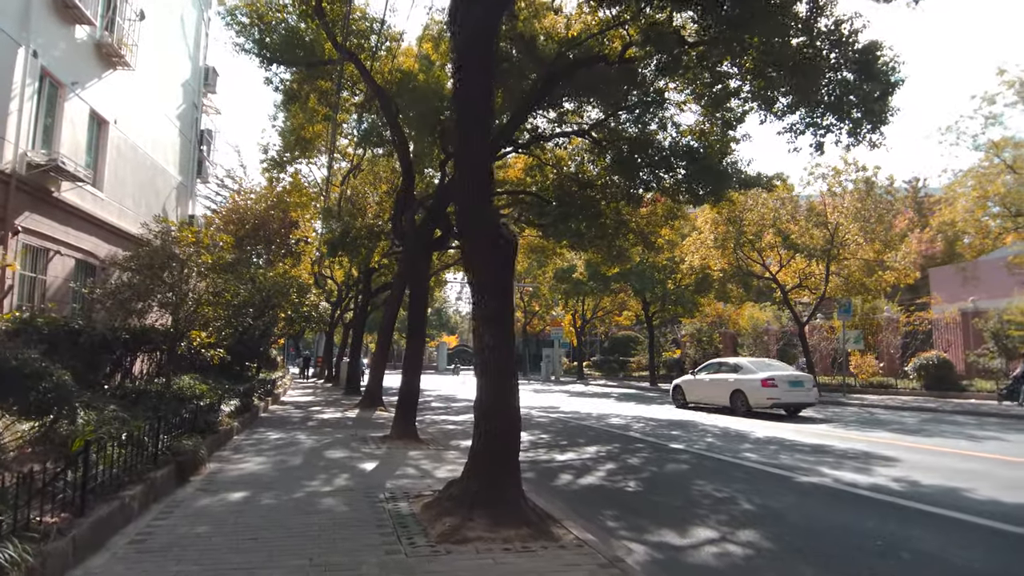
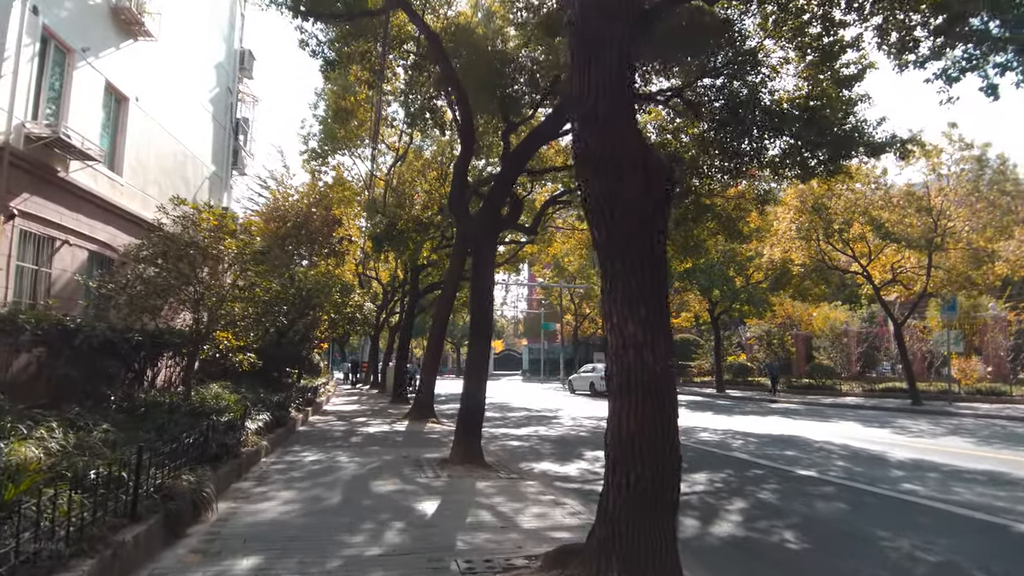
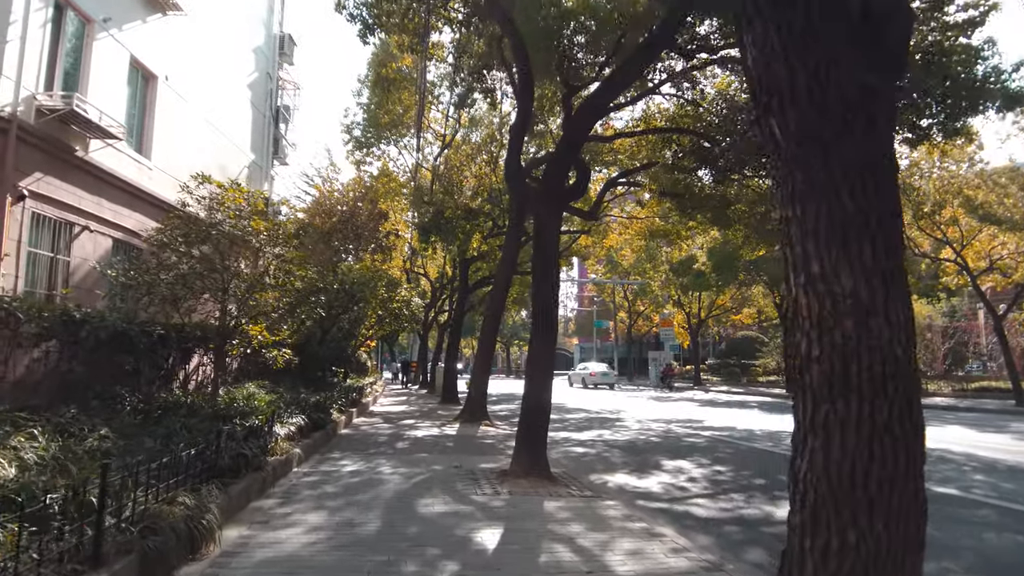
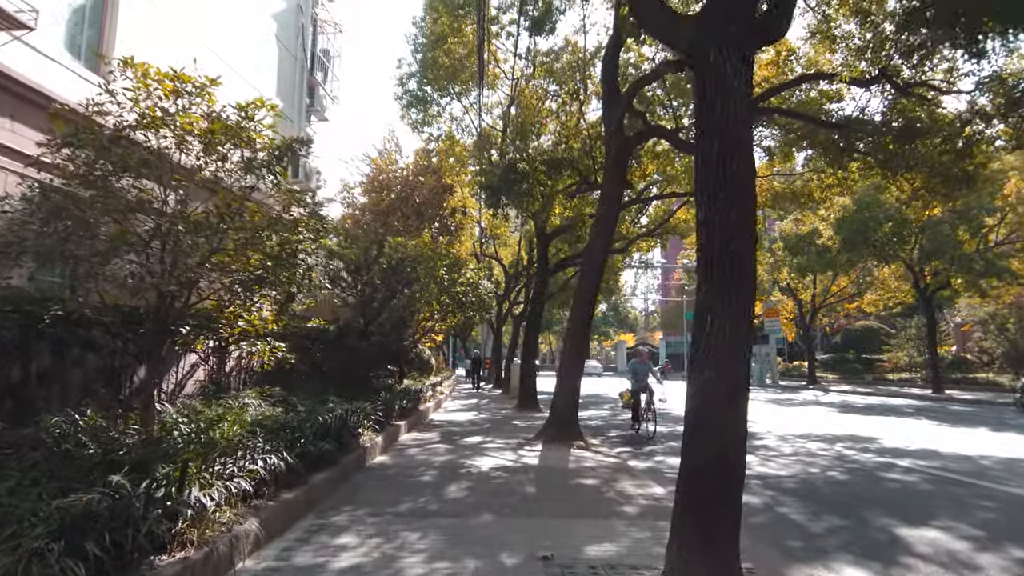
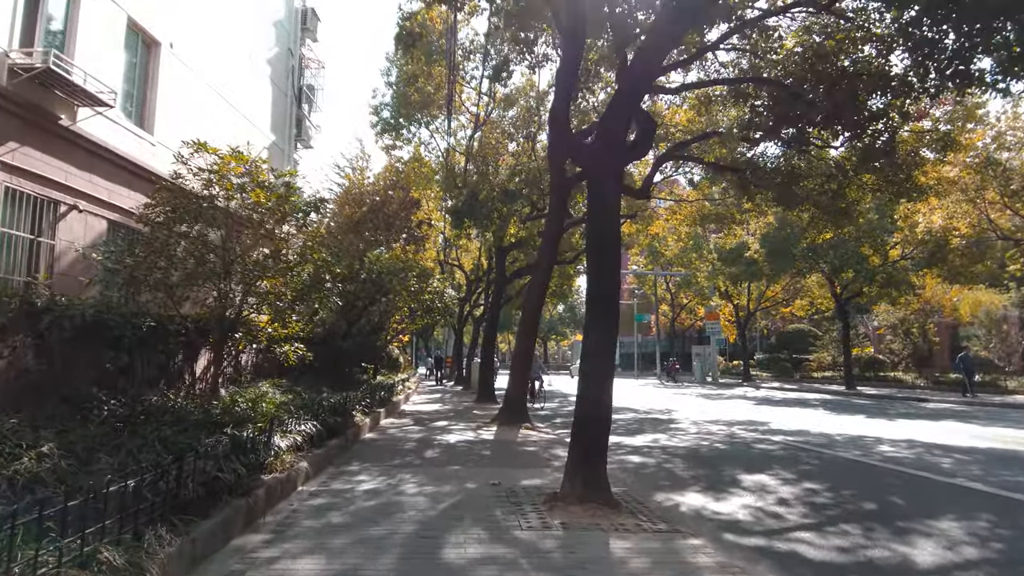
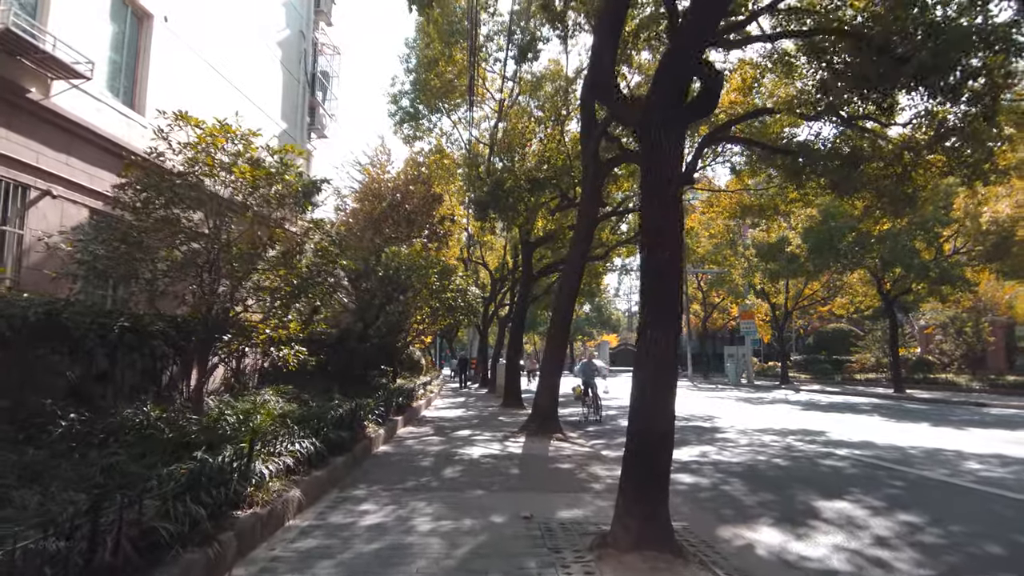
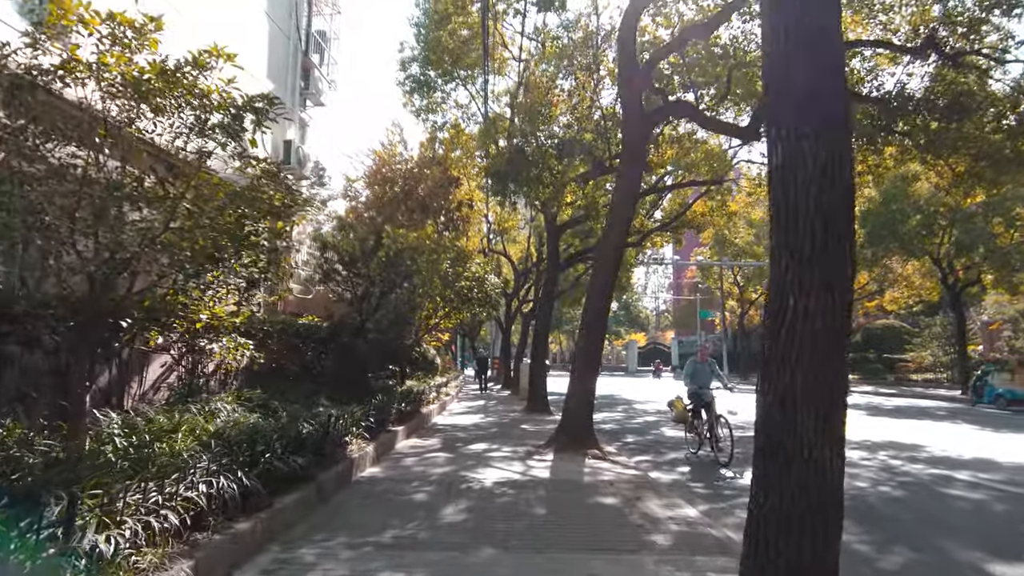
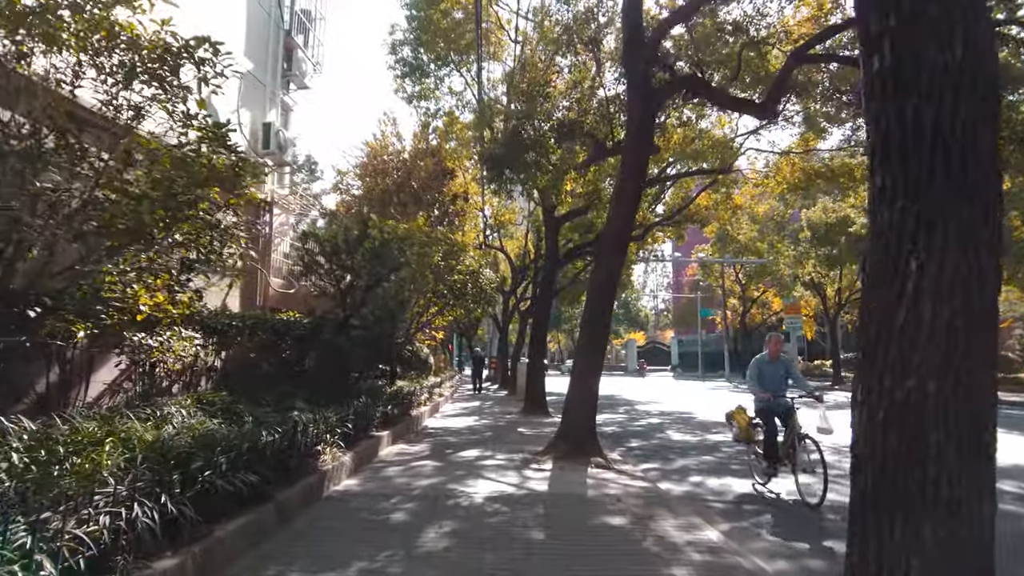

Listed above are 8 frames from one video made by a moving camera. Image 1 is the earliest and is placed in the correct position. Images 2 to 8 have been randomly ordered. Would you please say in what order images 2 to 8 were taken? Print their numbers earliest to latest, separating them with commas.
2, 3, 5, 6, 4, 7, 8
